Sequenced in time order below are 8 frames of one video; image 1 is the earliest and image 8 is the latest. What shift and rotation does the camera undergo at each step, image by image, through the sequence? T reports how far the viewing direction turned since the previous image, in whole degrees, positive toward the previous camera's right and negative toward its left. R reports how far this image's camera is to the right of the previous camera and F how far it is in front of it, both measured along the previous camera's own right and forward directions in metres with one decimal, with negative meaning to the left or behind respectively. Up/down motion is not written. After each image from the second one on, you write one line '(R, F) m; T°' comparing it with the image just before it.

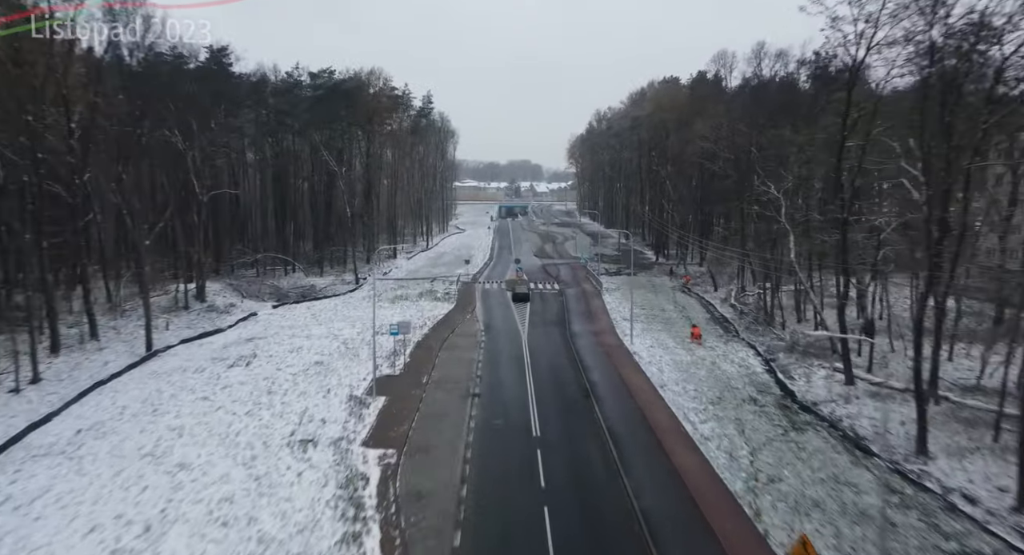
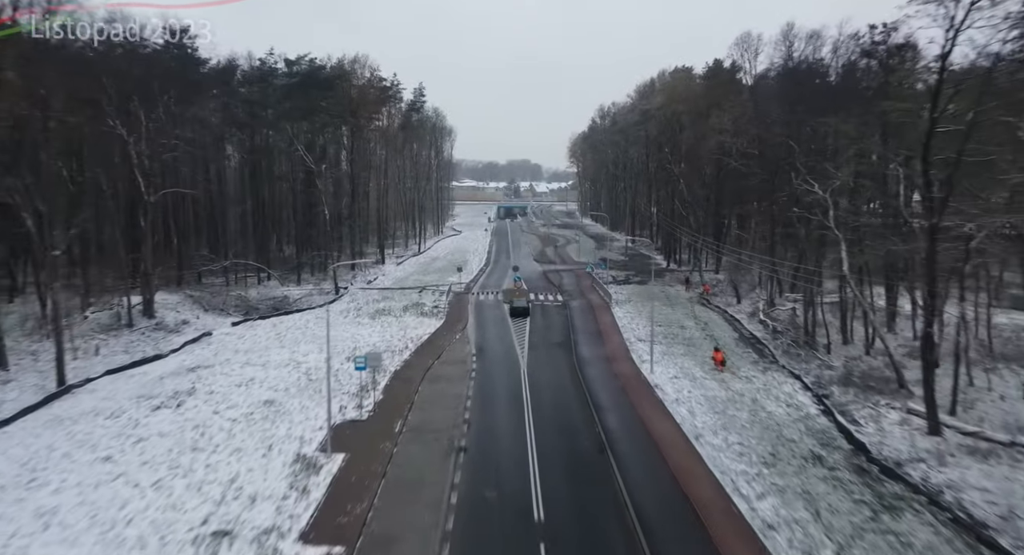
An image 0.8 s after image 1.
(+0.1, +3.8) m; 0°
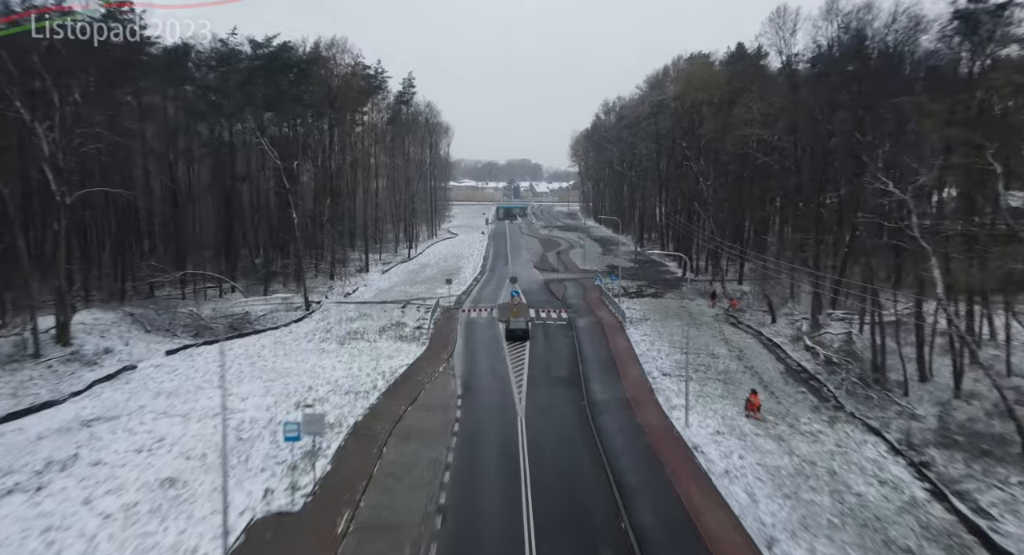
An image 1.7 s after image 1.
(+0.2, +4.4) m; 0°
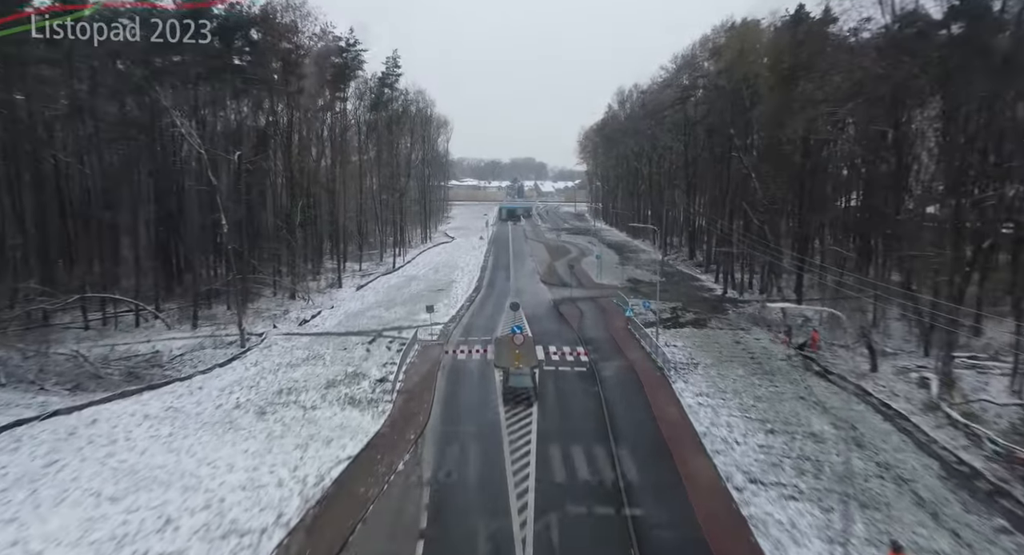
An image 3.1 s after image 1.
(+0.1, +7.1) m; 0°
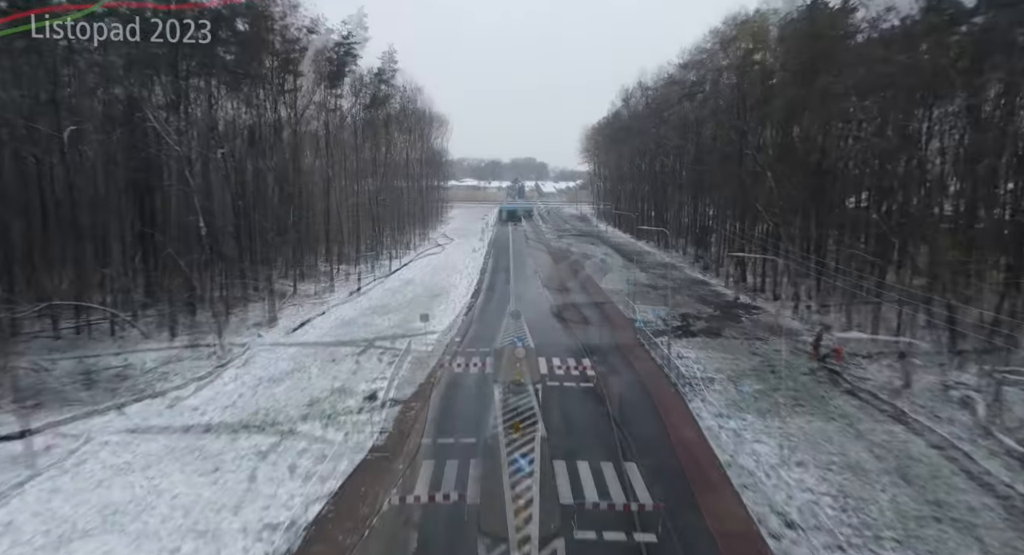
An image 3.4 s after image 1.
(0.0, +1.5) m; 0°
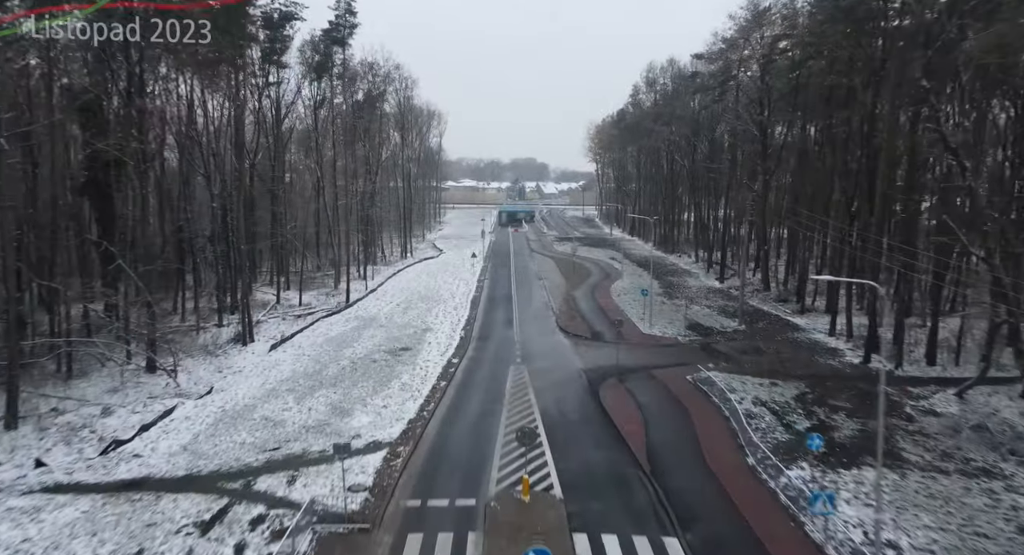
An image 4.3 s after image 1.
(-0.2, +4.0) m; 0°
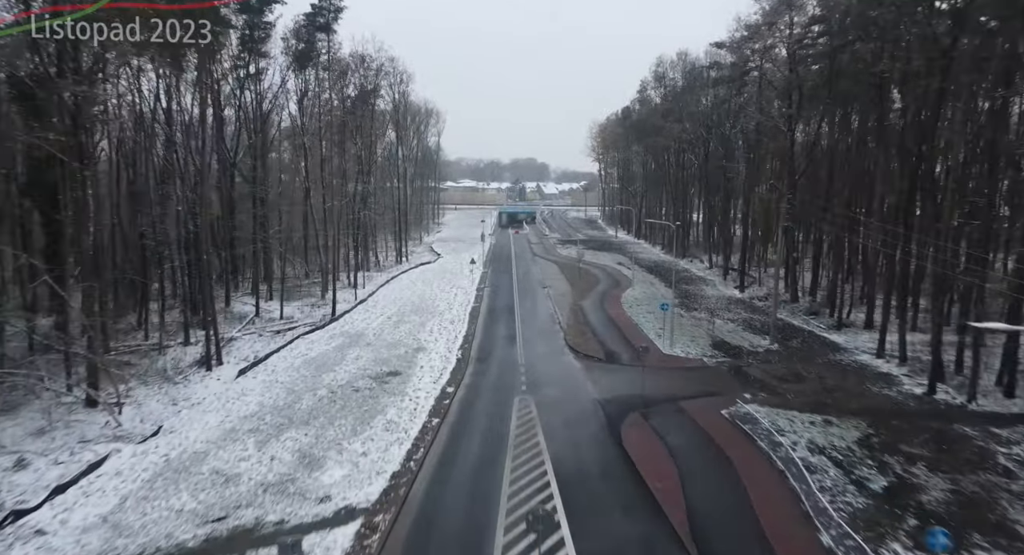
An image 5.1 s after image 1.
(-0.2, +4.1) m; 0°
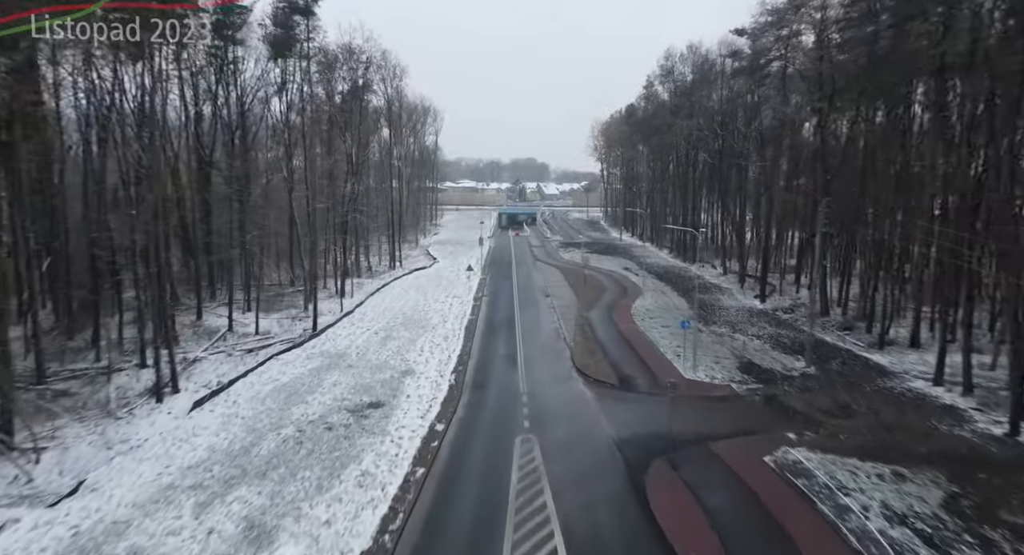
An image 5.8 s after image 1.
(0.0, +4.0) m; 0°
